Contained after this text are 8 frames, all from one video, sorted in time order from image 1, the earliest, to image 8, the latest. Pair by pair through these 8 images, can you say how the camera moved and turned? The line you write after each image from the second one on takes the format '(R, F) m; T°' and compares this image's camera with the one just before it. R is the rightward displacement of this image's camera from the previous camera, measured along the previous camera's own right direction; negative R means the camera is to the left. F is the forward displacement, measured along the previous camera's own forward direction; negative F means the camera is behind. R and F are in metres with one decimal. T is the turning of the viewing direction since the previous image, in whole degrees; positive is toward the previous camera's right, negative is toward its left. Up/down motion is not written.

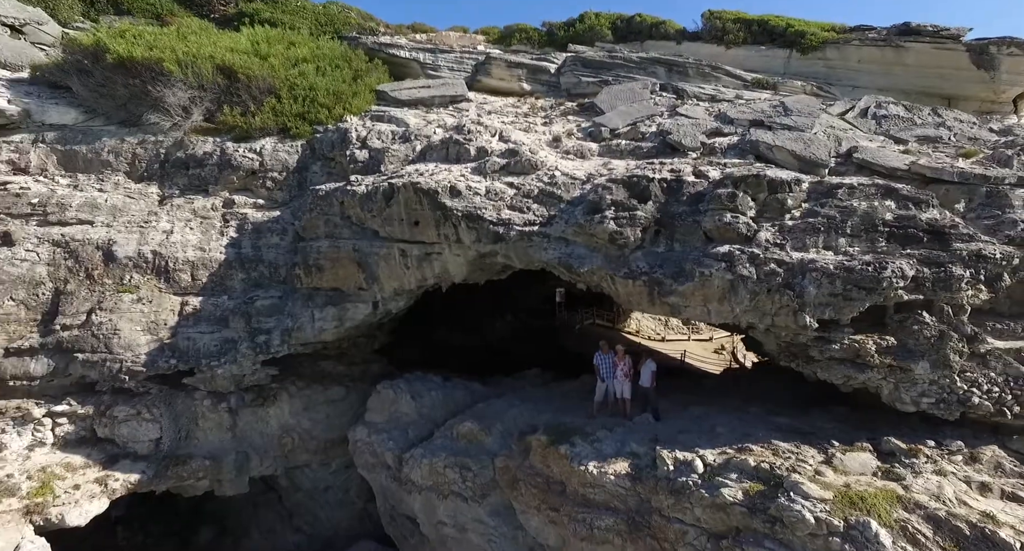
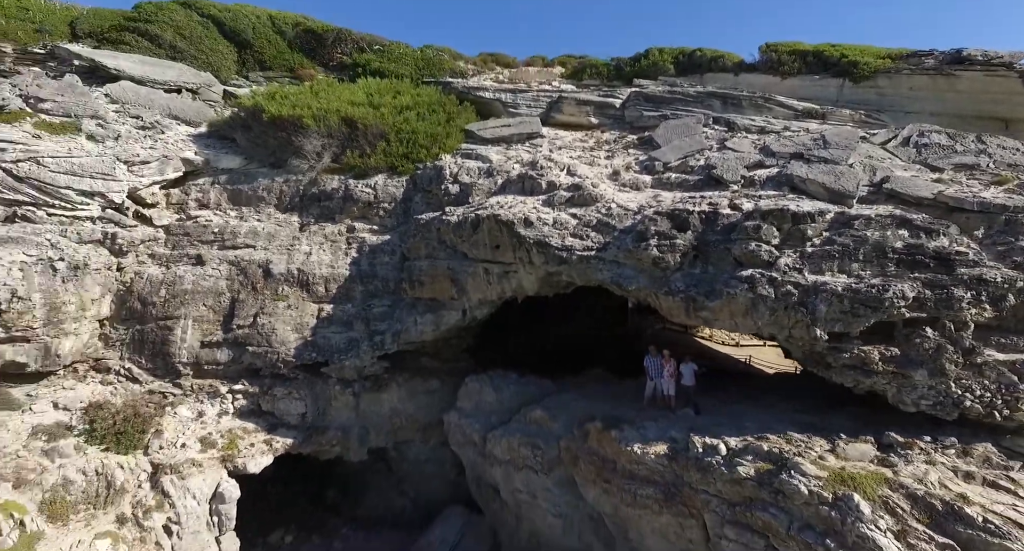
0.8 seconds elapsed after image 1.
(+0.3, -1.4) m; -9°
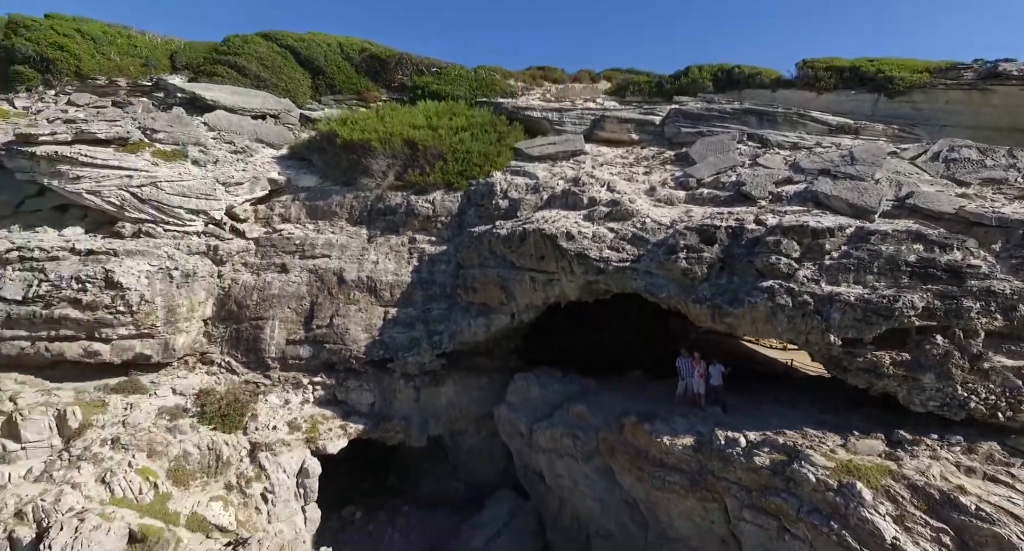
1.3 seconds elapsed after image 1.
(+0.1, -0.9) m; -5°
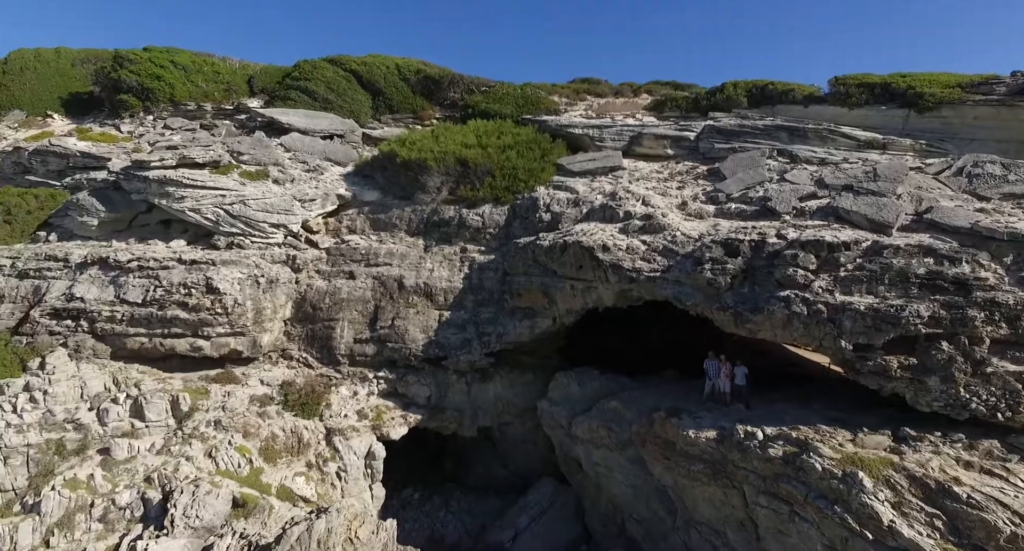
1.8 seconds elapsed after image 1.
(+0.1, -1.0) m; -5°
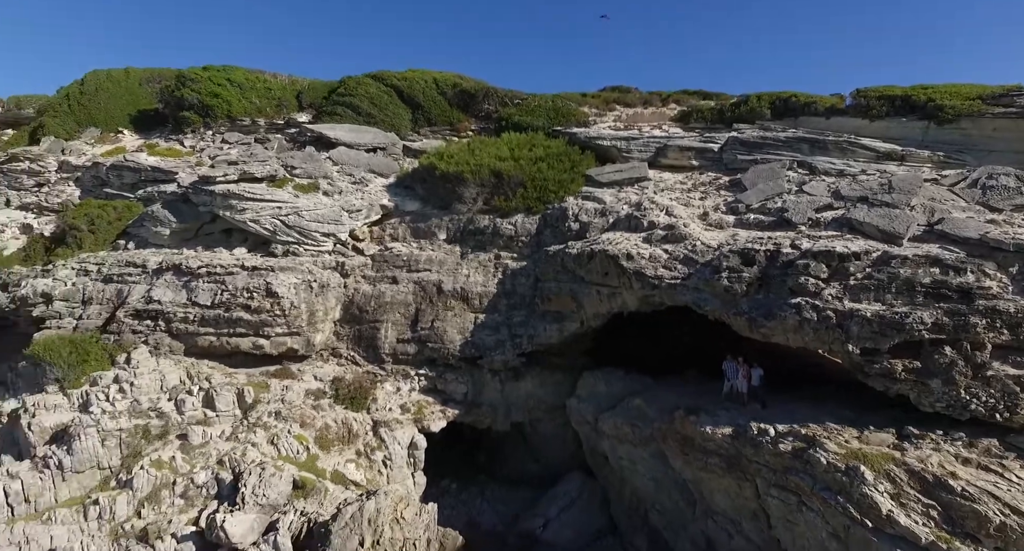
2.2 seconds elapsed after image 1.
(0.0, -0.8) m; -3°
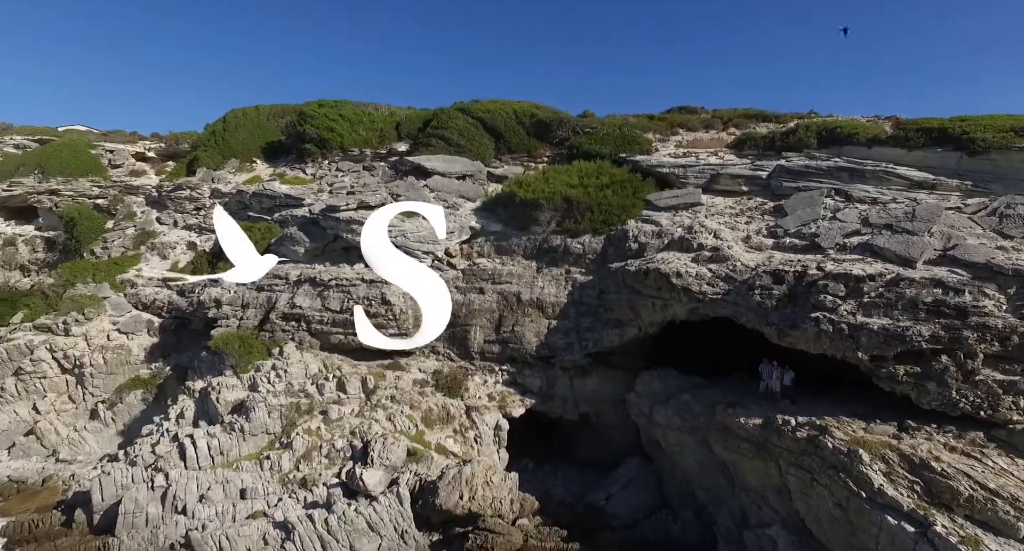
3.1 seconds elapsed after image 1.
(+0.1, -2.3) m; -8°
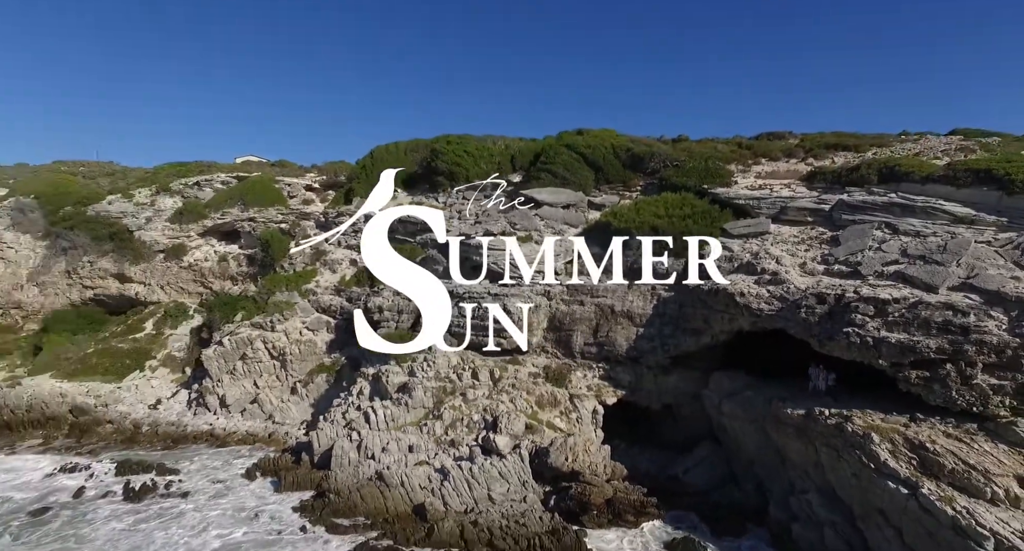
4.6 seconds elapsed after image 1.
(+0.2, -3.9) m; -10°
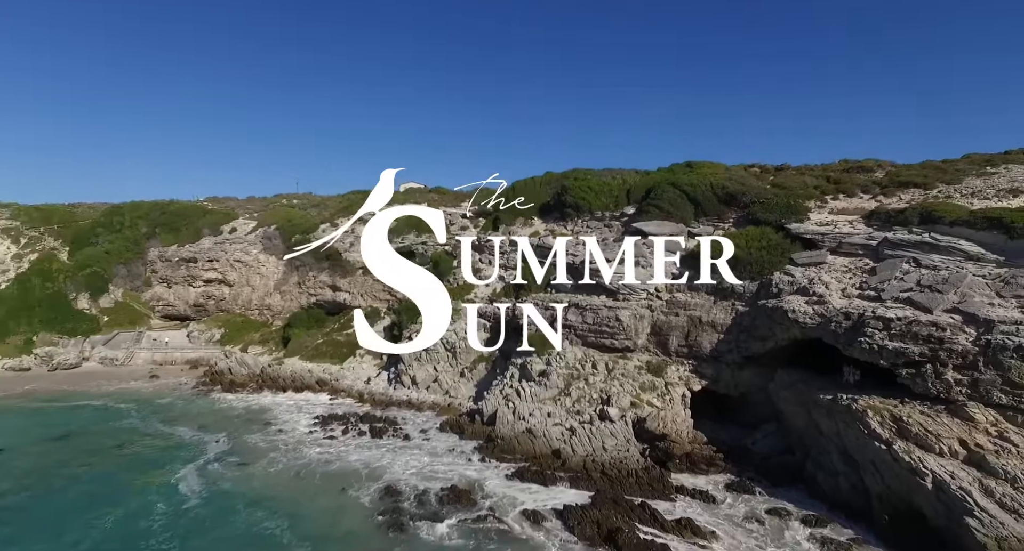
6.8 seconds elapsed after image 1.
(+0.7, -7.1) m; -13°
